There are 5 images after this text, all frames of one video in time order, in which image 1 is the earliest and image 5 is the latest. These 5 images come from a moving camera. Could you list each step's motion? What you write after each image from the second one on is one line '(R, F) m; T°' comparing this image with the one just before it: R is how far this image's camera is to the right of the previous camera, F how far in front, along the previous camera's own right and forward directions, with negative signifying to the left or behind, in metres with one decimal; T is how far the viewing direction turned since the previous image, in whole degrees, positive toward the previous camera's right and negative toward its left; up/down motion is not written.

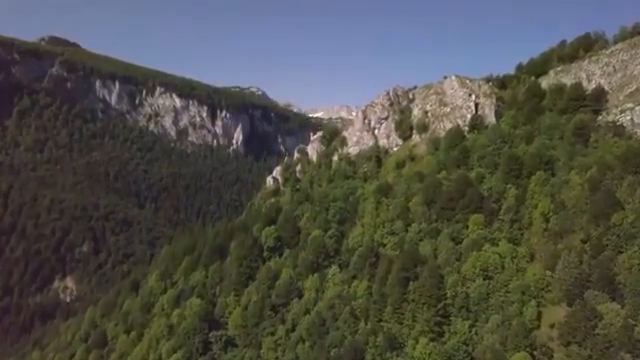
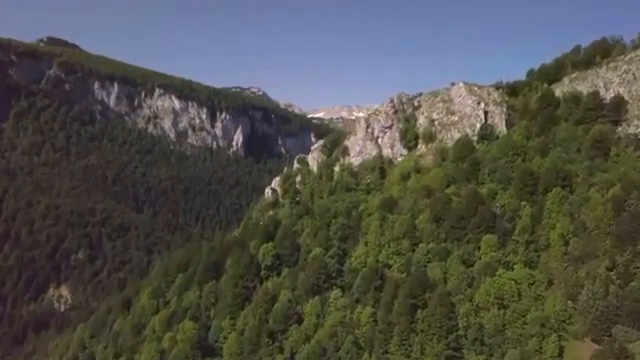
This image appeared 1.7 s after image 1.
(0.0, +6.3) m; 0°
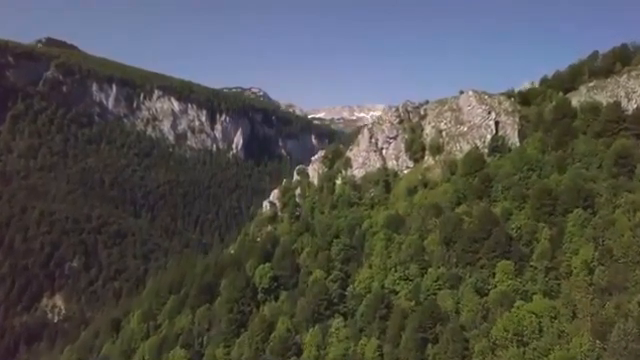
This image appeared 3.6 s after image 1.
(0.0, +6.7) m; 0°
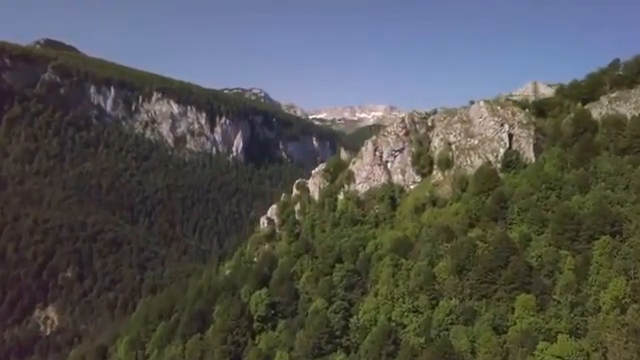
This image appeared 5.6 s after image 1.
(0.0, +7.2) m; 0°
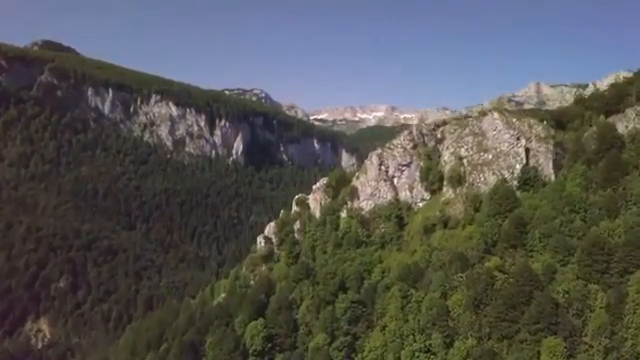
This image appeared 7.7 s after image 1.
(0.0, +7.8) m; 0°
